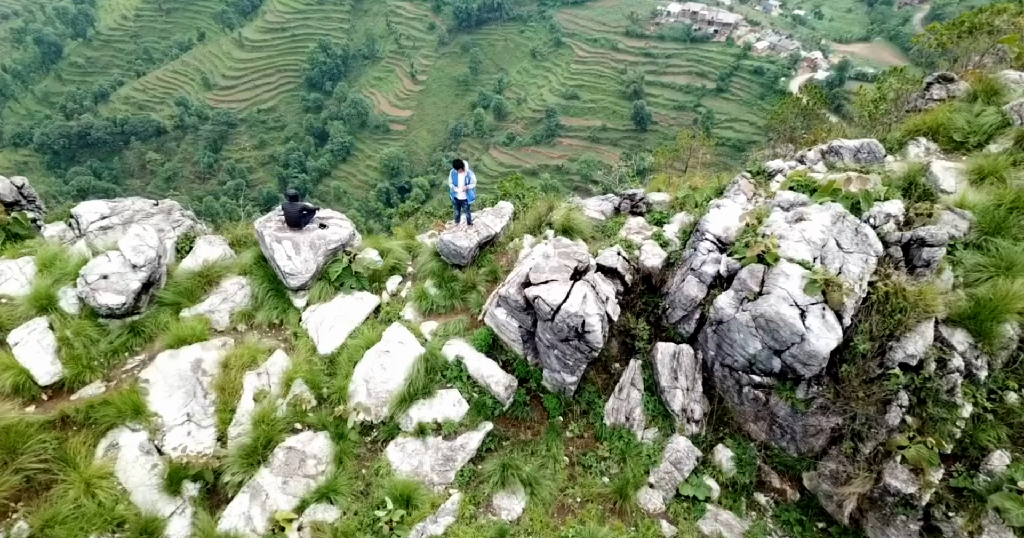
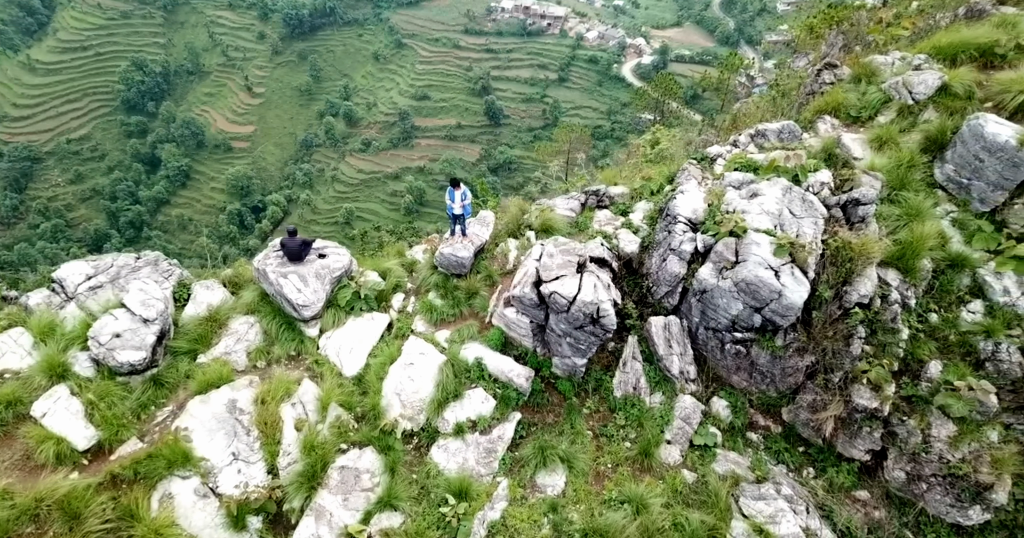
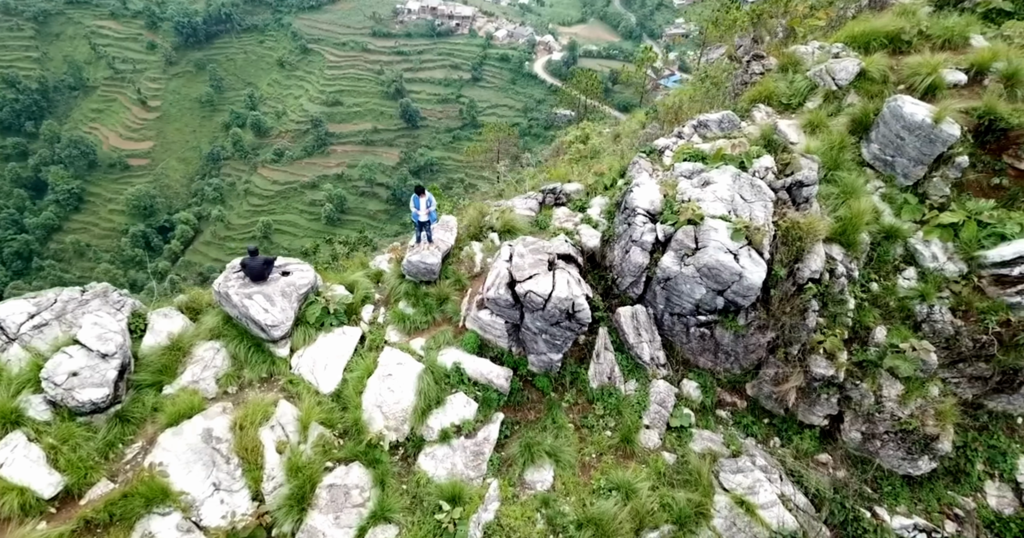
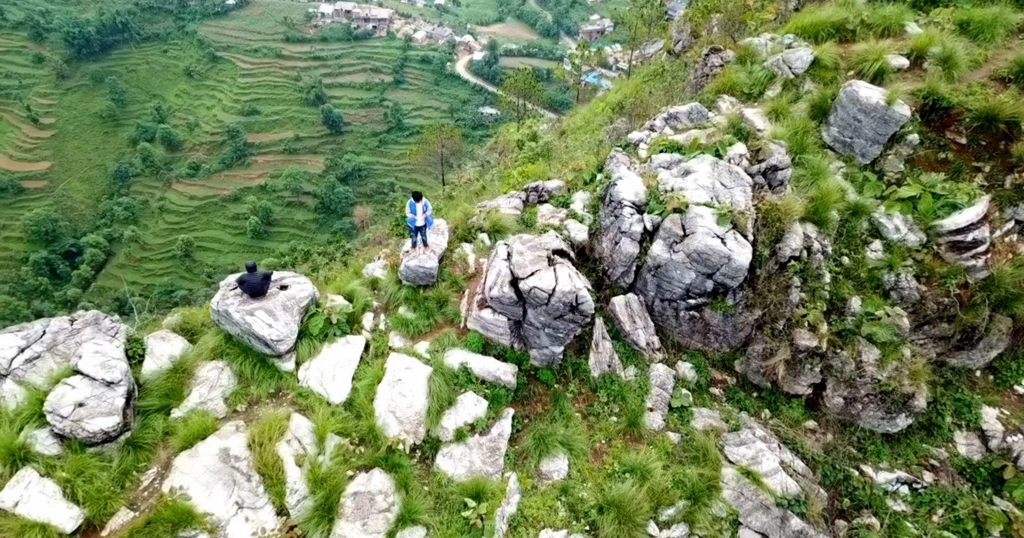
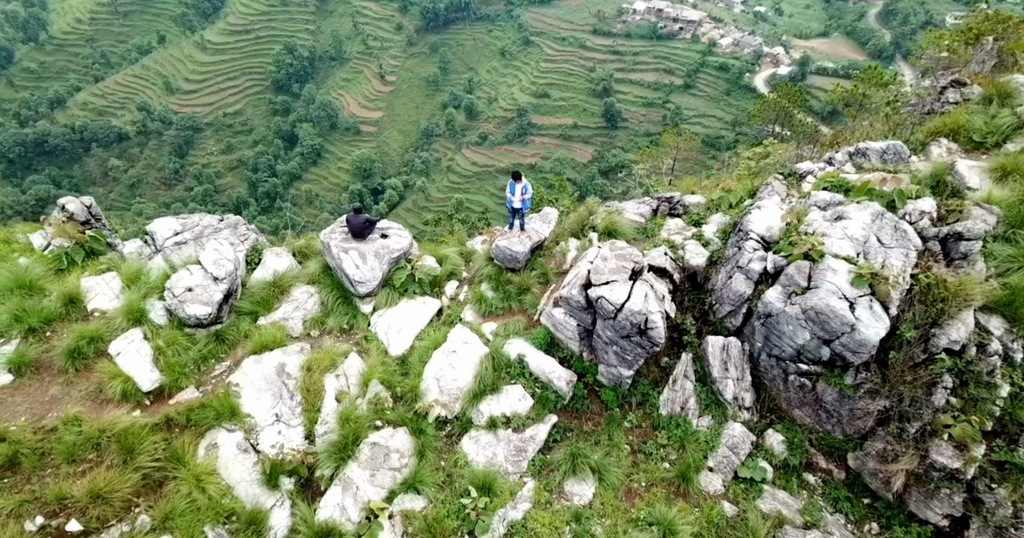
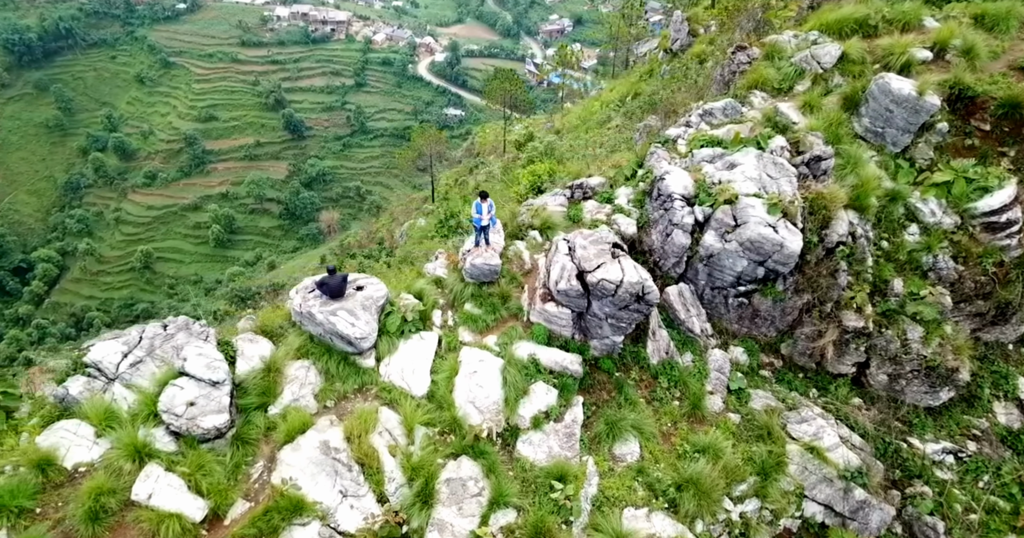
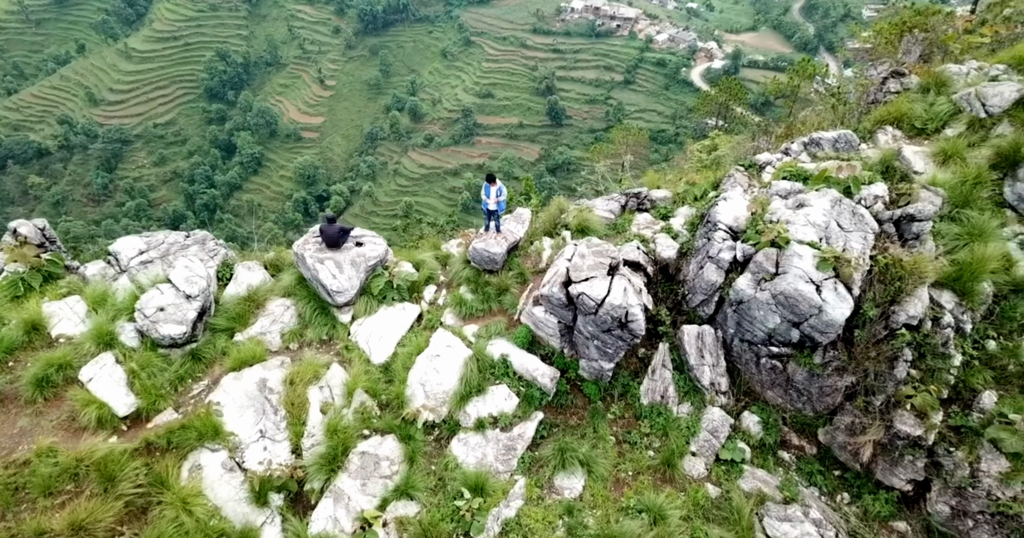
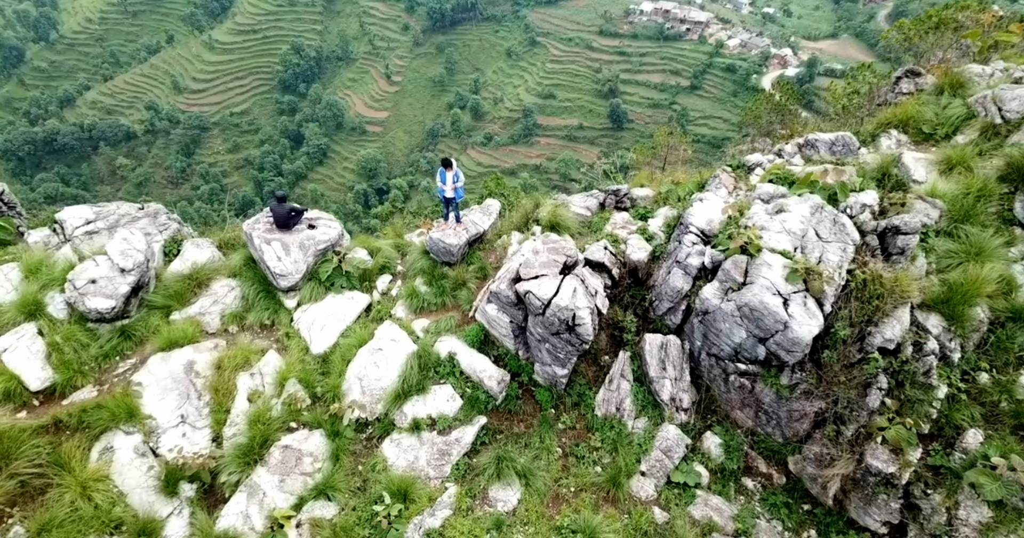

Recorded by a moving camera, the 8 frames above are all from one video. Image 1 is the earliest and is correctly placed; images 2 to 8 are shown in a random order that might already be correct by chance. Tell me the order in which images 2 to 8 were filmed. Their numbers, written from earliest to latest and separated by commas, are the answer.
8, 5, 7, 2, 3, 4, 6
